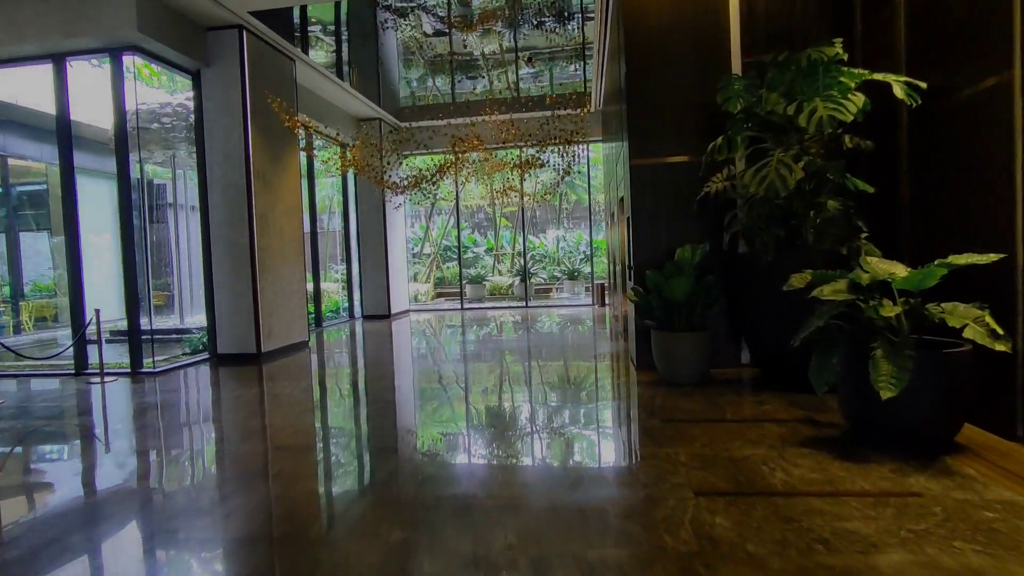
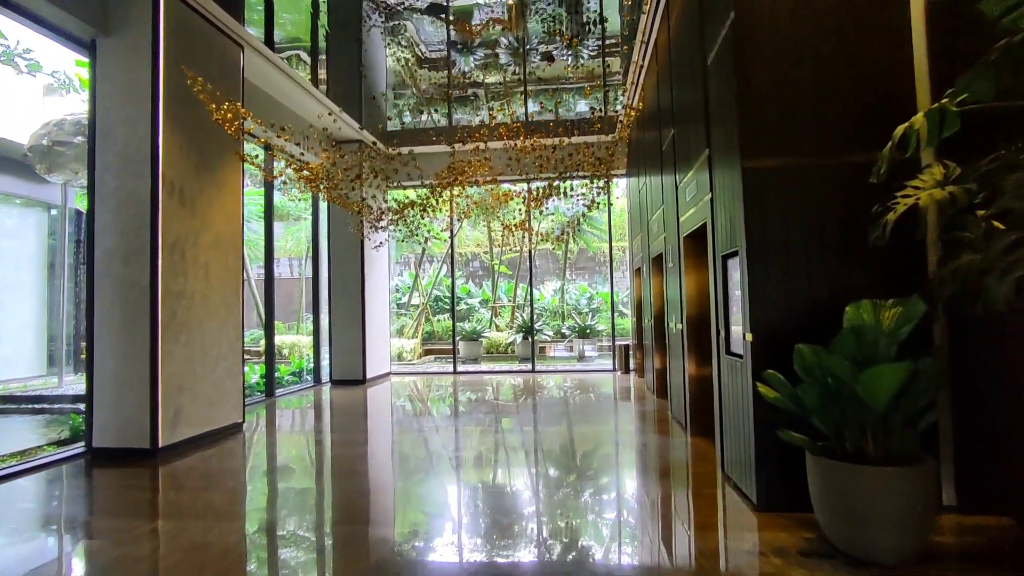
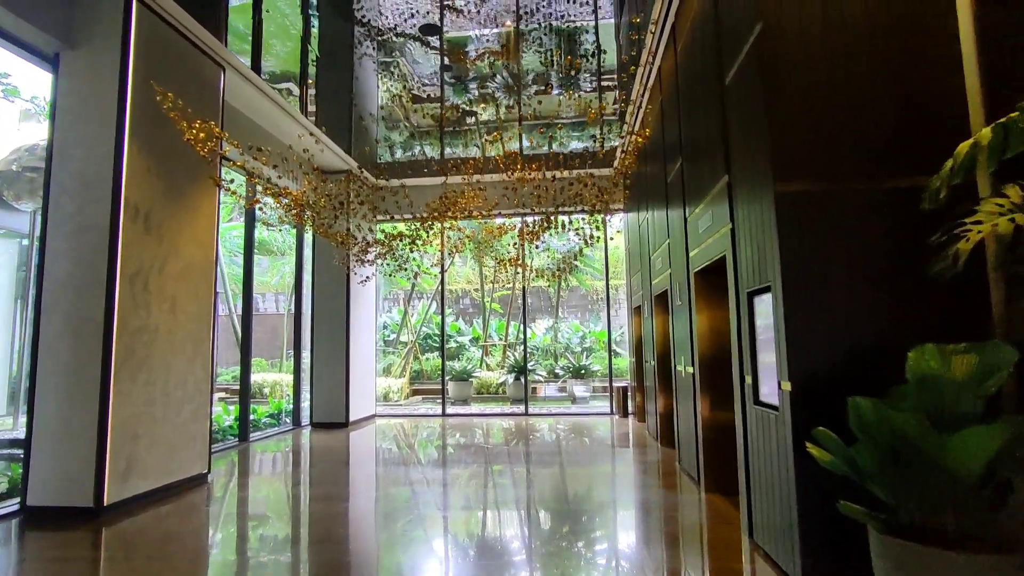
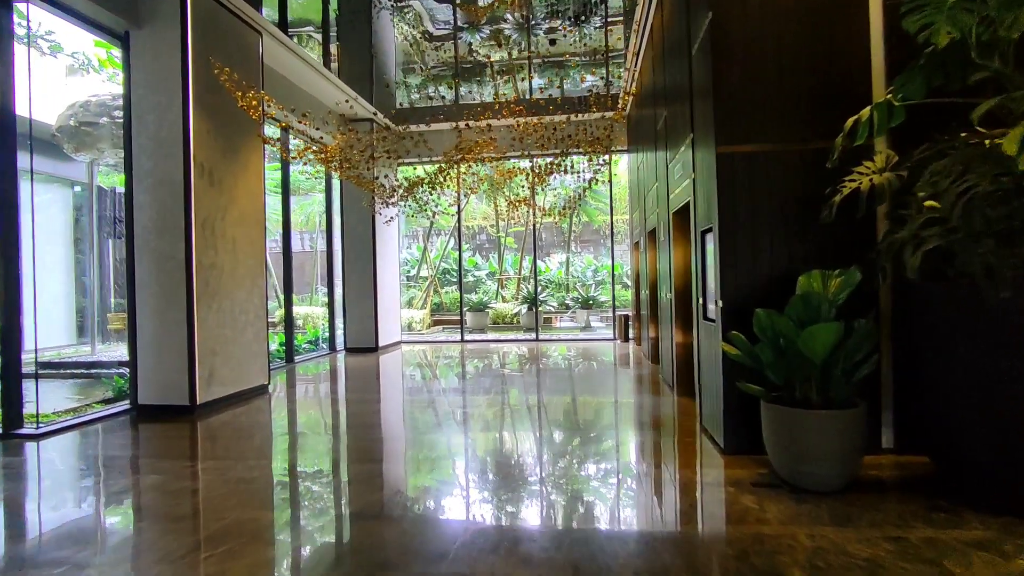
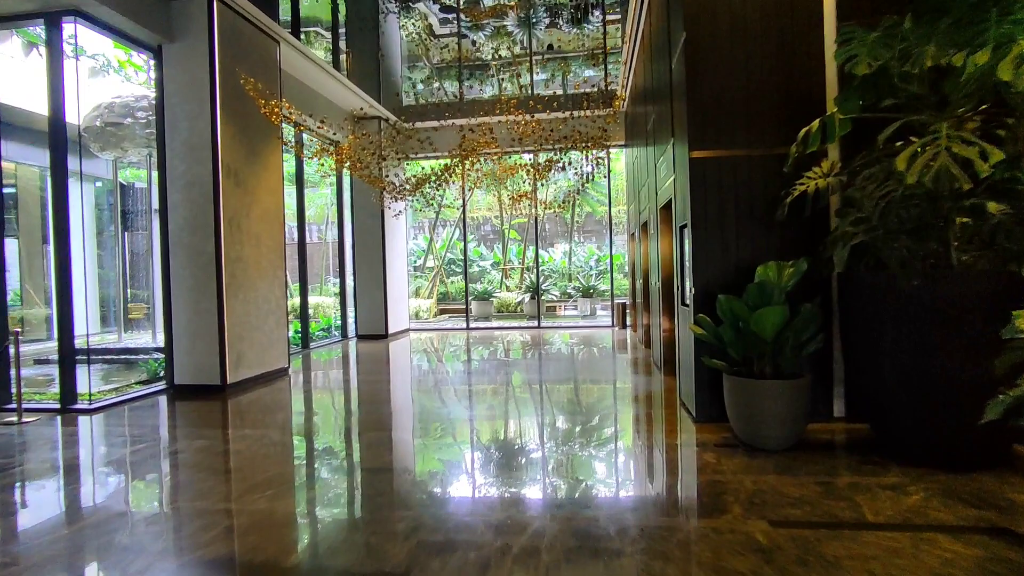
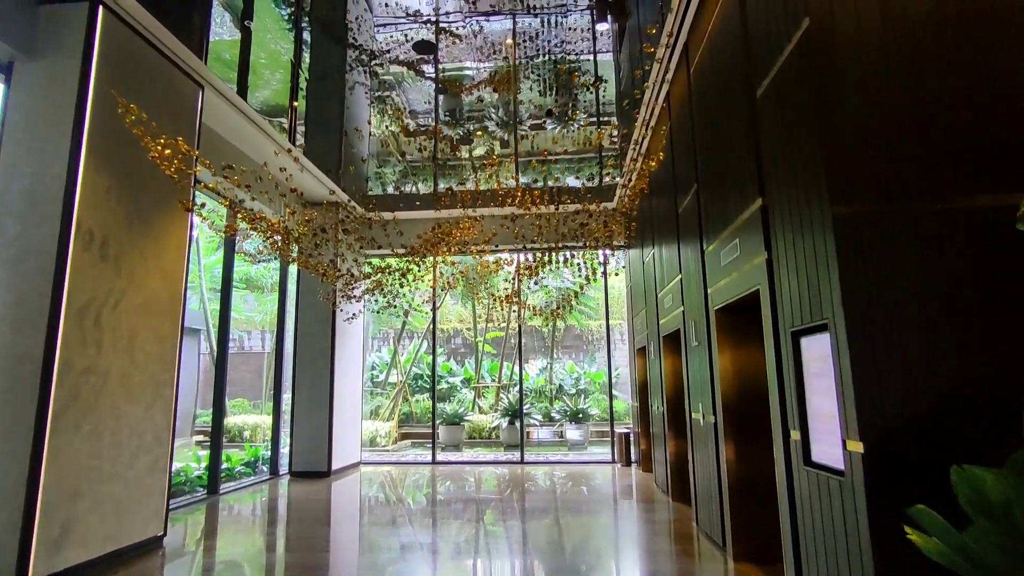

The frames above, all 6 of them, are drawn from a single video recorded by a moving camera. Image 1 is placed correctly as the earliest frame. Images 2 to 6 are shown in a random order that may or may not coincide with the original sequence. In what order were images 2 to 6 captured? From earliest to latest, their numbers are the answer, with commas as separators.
5, 4, 2, 3, 6
